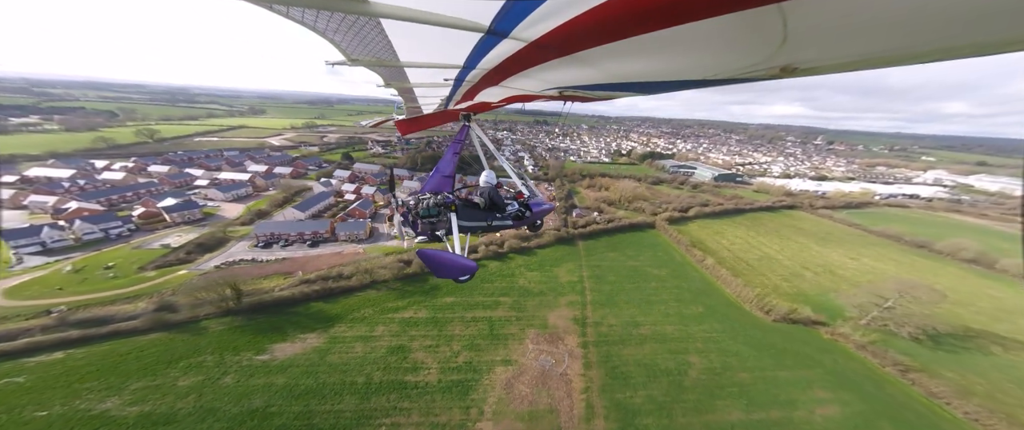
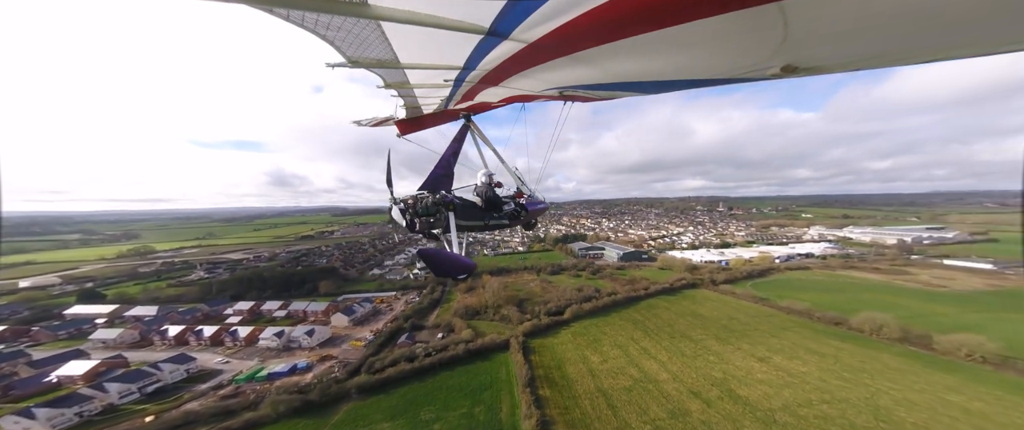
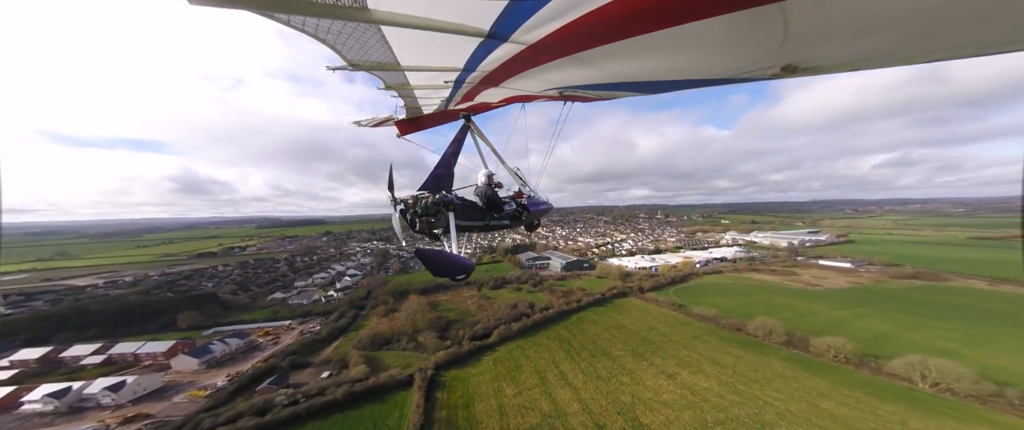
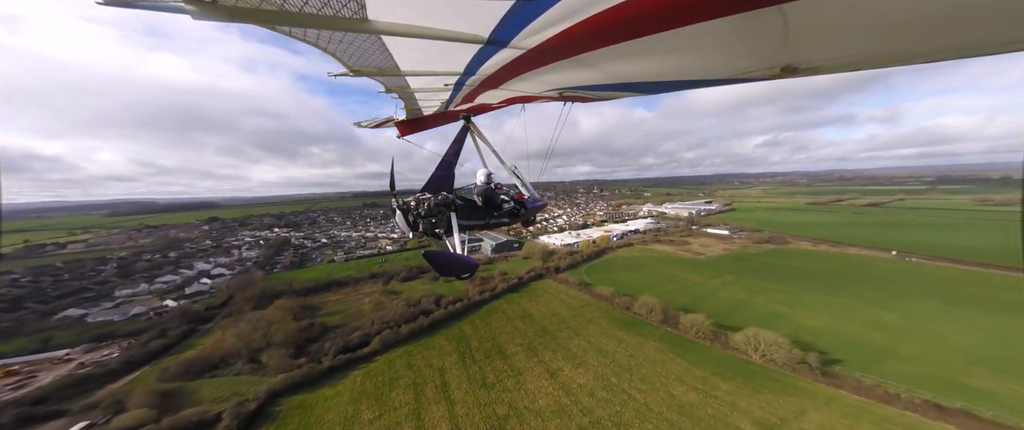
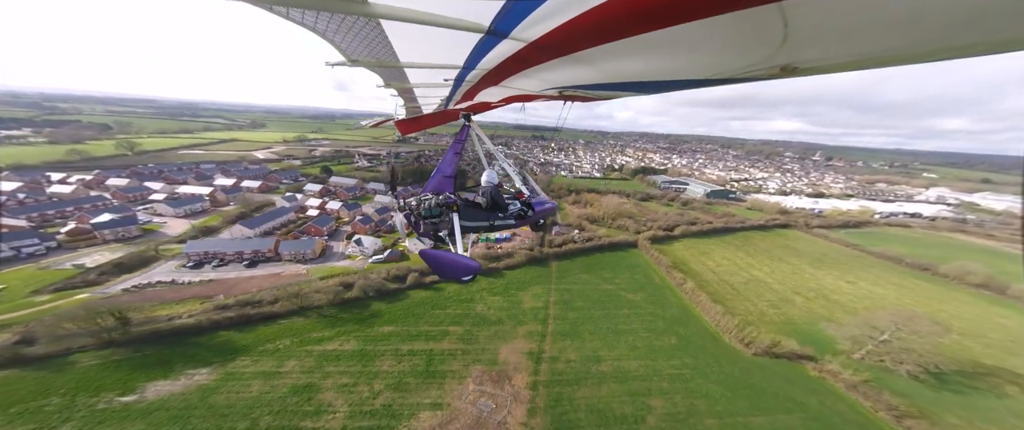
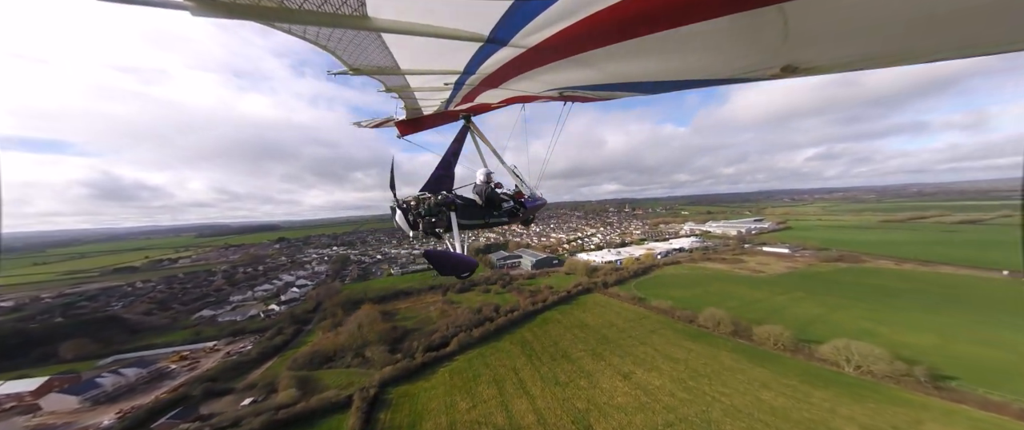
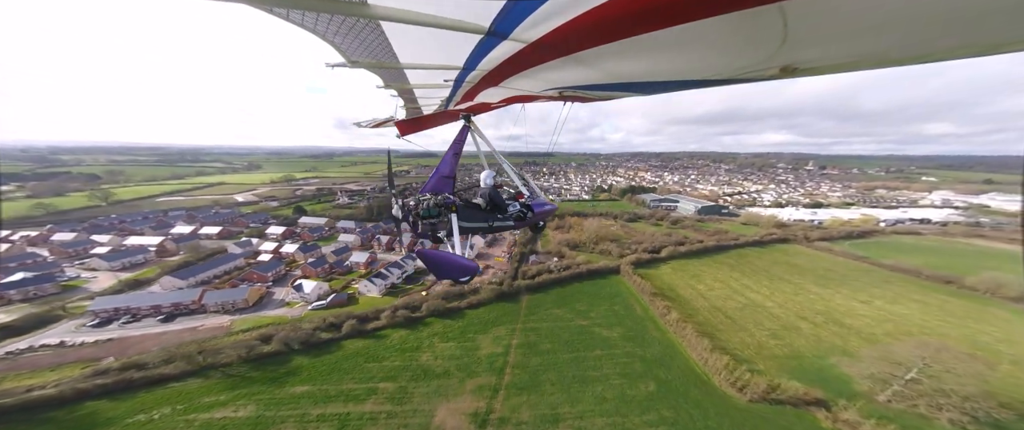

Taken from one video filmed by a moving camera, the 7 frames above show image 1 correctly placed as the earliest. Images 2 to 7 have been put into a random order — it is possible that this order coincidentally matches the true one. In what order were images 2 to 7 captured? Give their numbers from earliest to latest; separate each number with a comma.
5, 7, 2, 3, 6, 4
